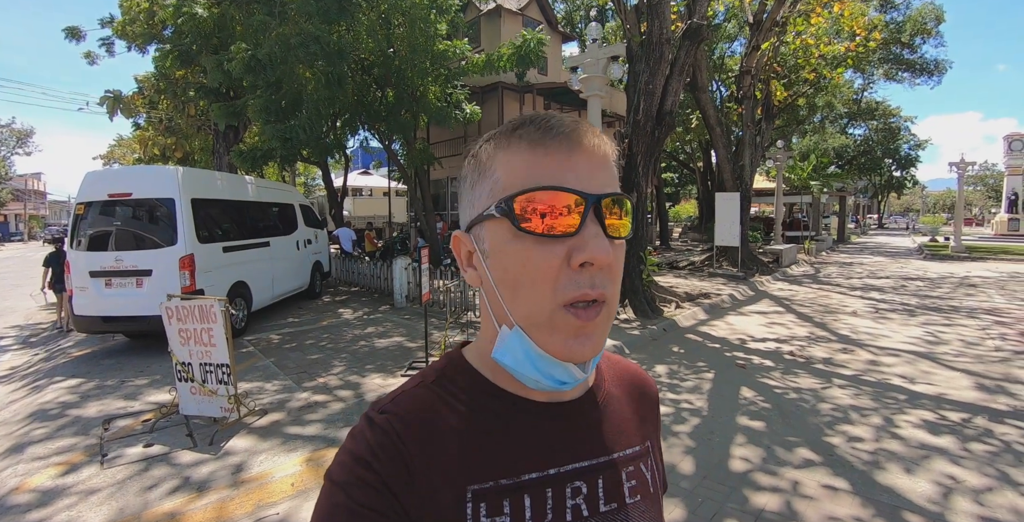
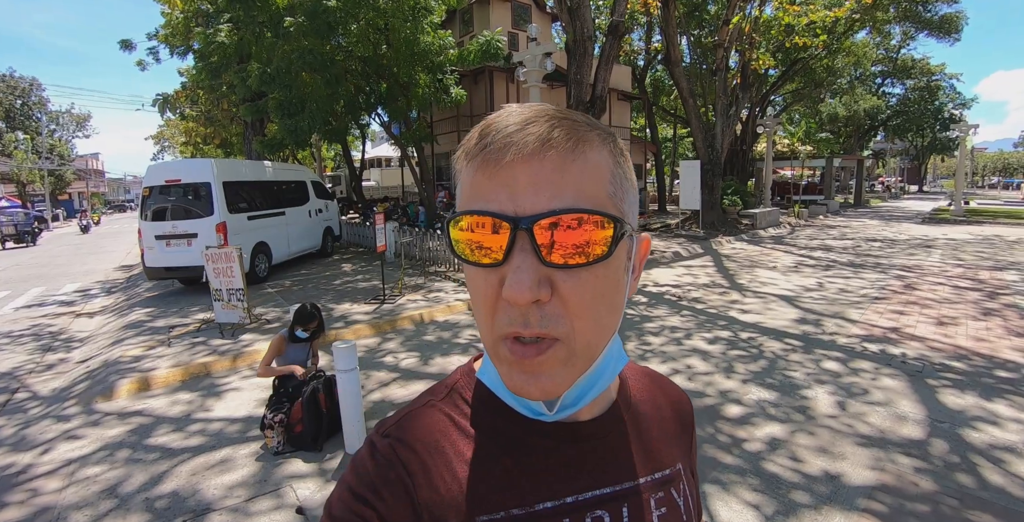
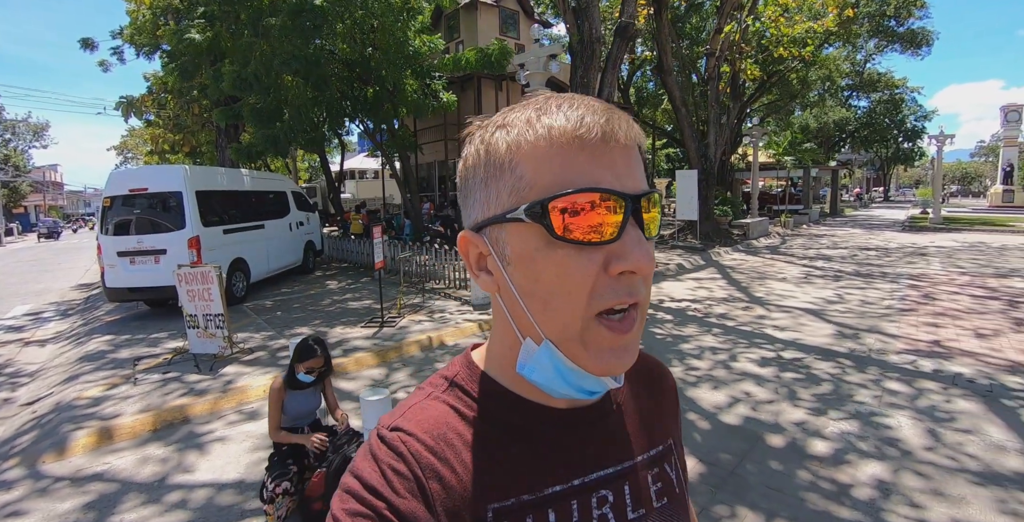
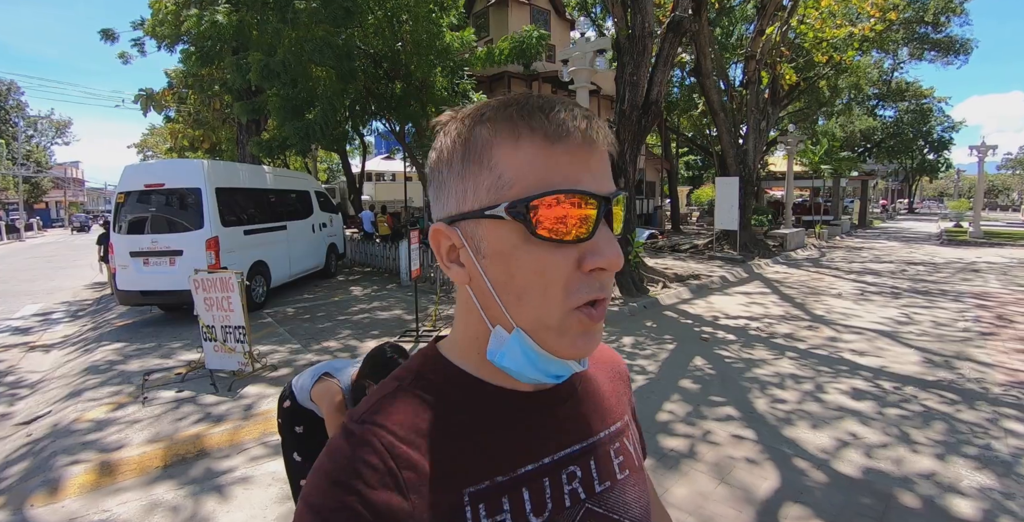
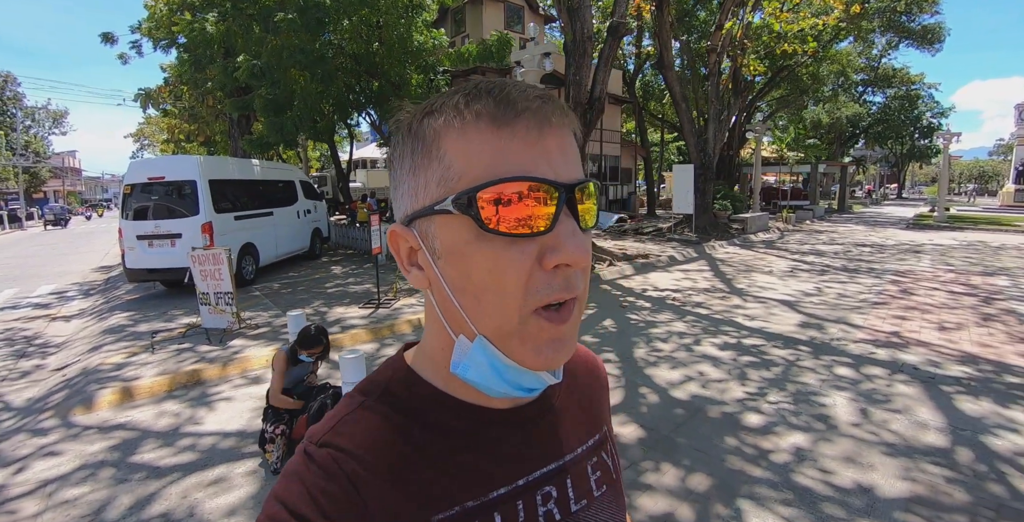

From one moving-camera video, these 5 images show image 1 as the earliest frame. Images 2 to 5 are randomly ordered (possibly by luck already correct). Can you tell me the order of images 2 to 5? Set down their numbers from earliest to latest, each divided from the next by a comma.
4, 3, 5, 2
